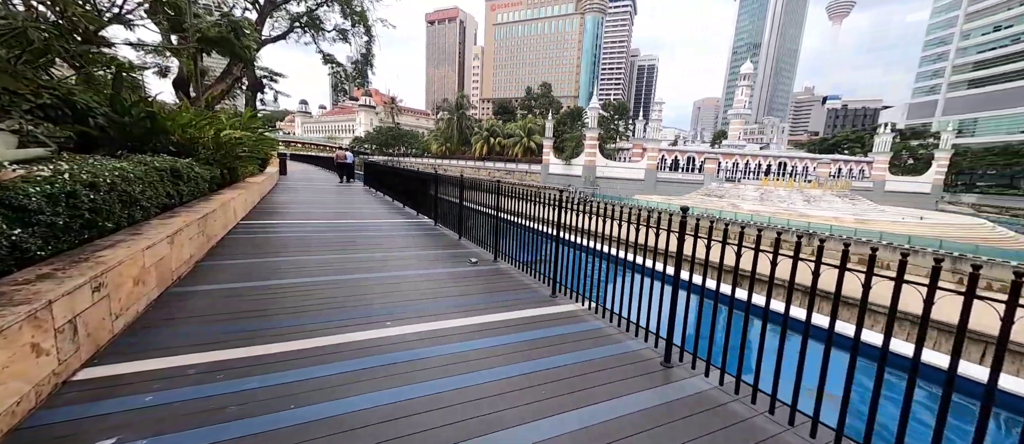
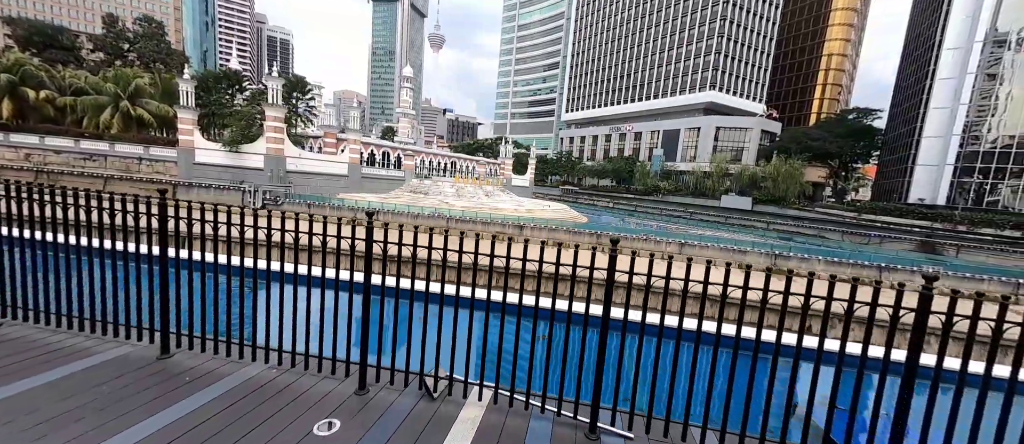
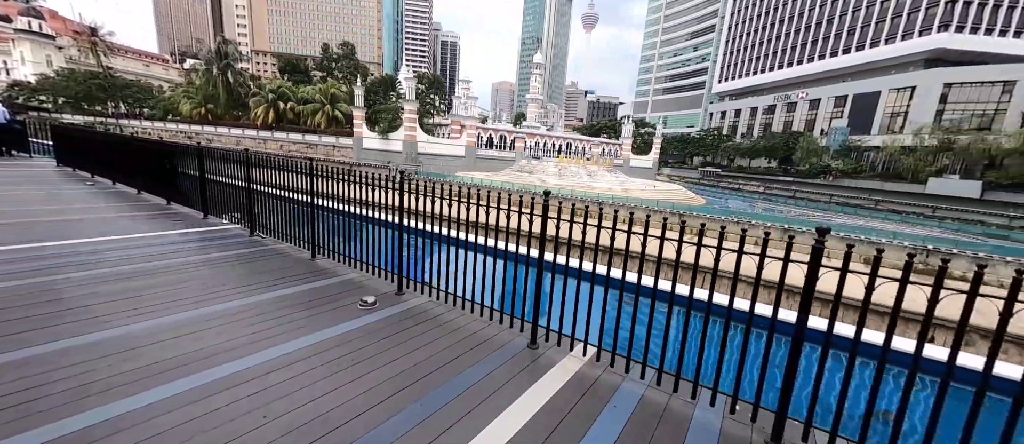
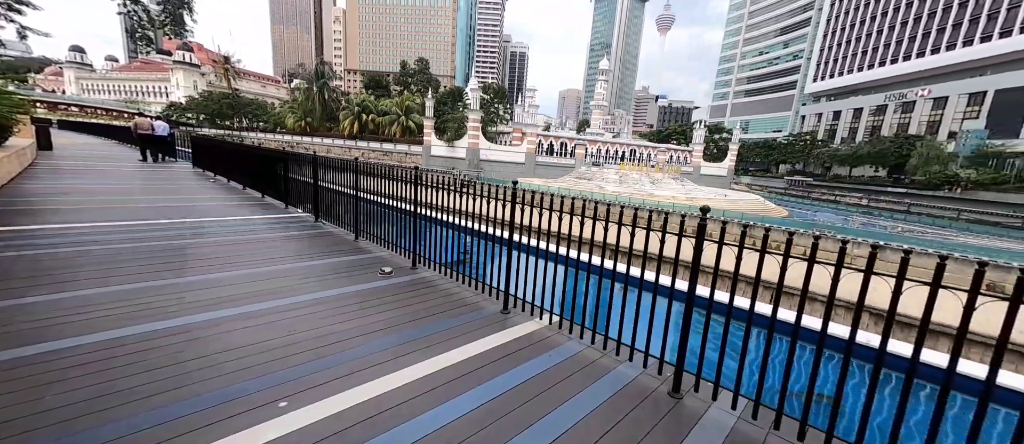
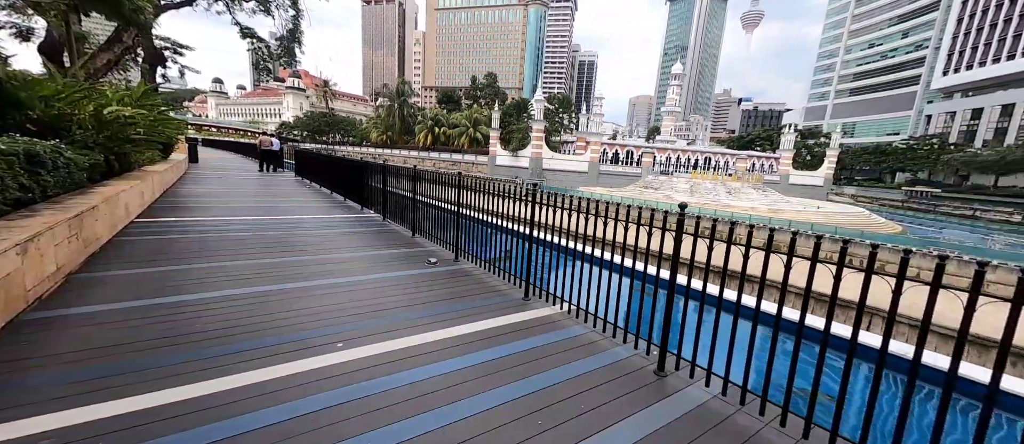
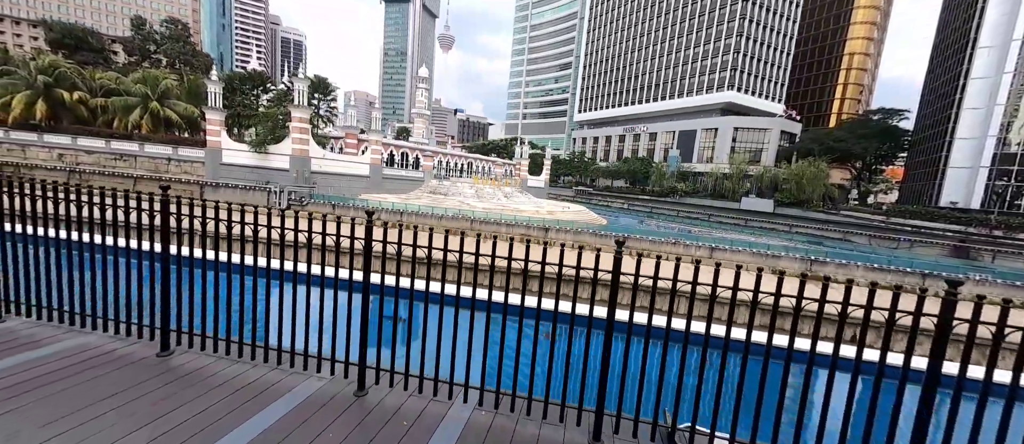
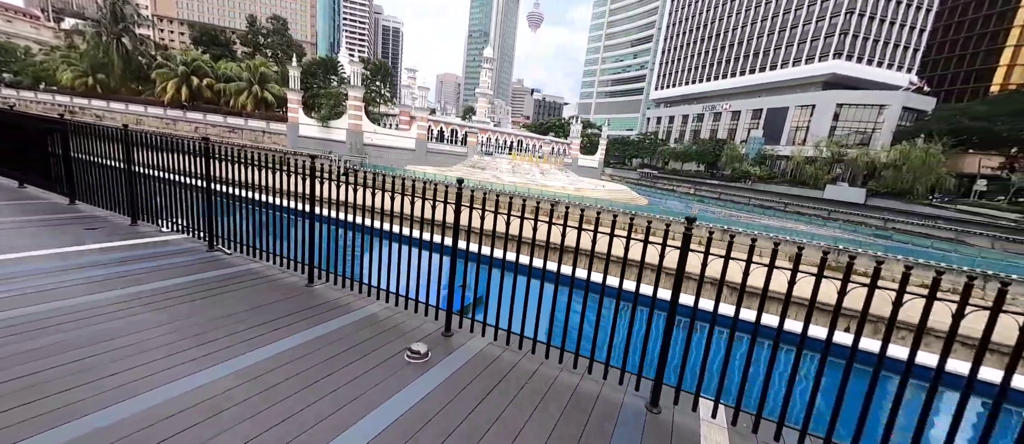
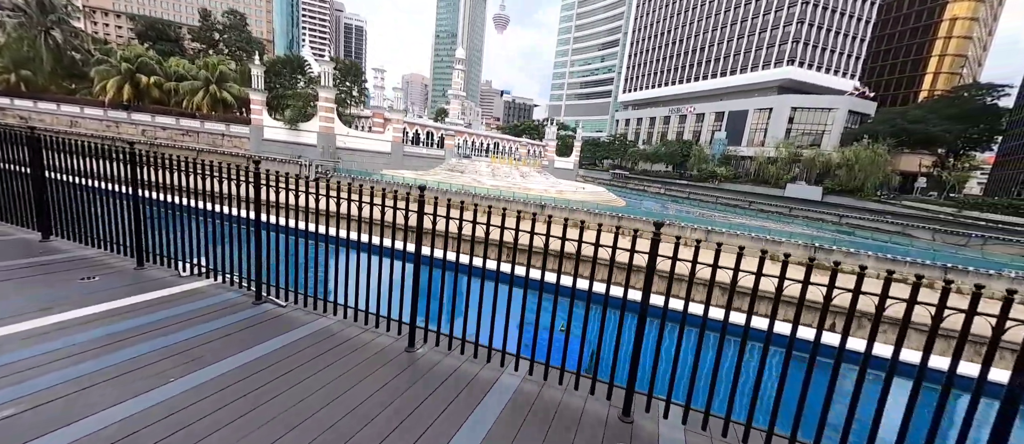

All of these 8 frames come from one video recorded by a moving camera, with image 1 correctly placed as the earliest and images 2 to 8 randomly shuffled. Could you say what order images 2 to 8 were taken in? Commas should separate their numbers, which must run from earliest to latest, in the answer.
5, 4, 3, 7, 8, 2, 6
